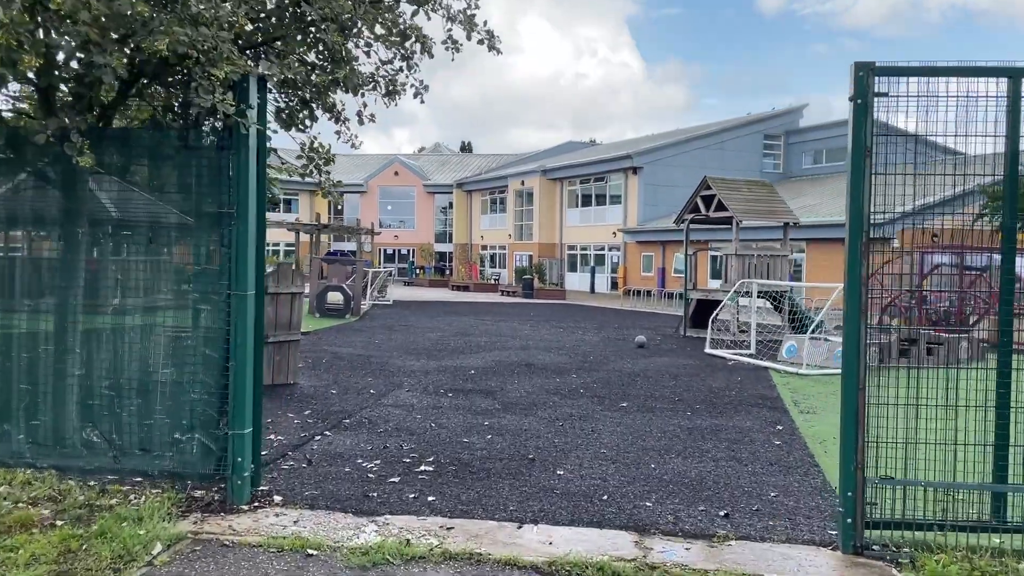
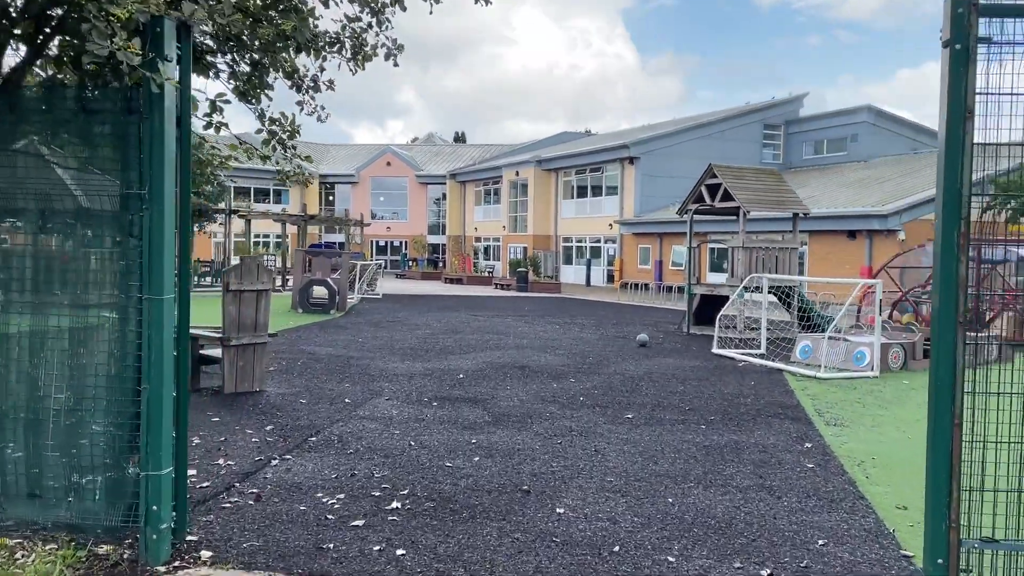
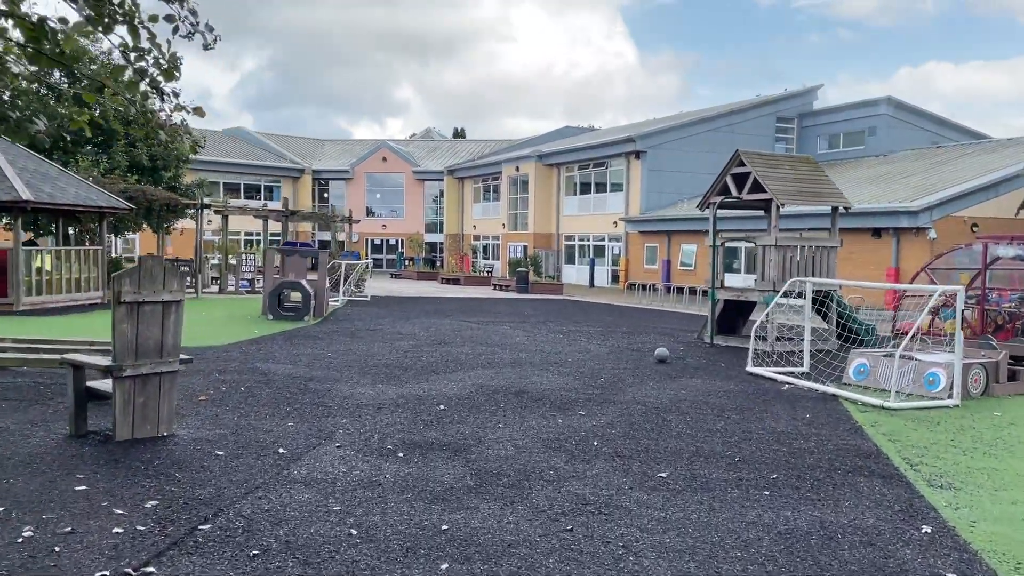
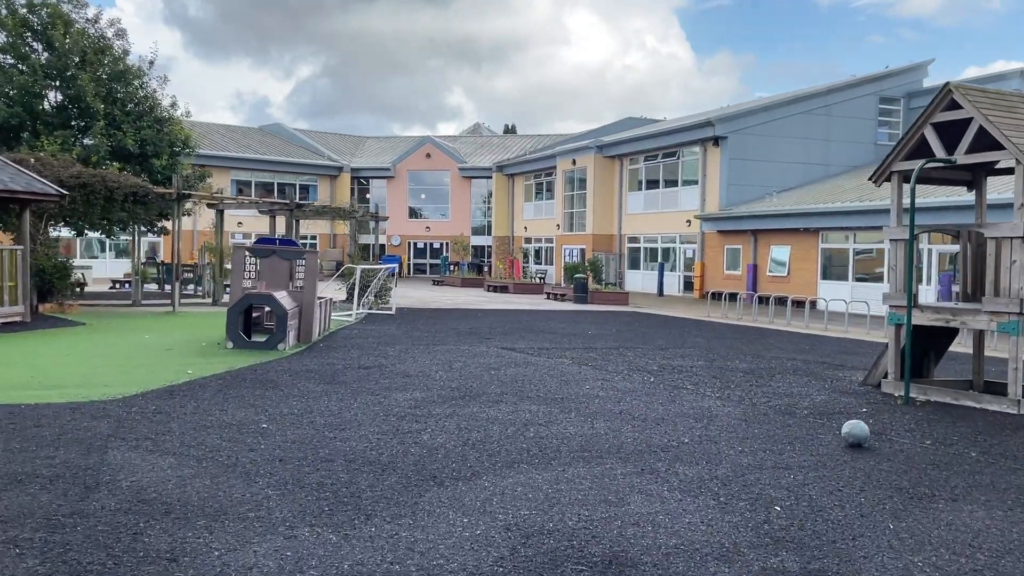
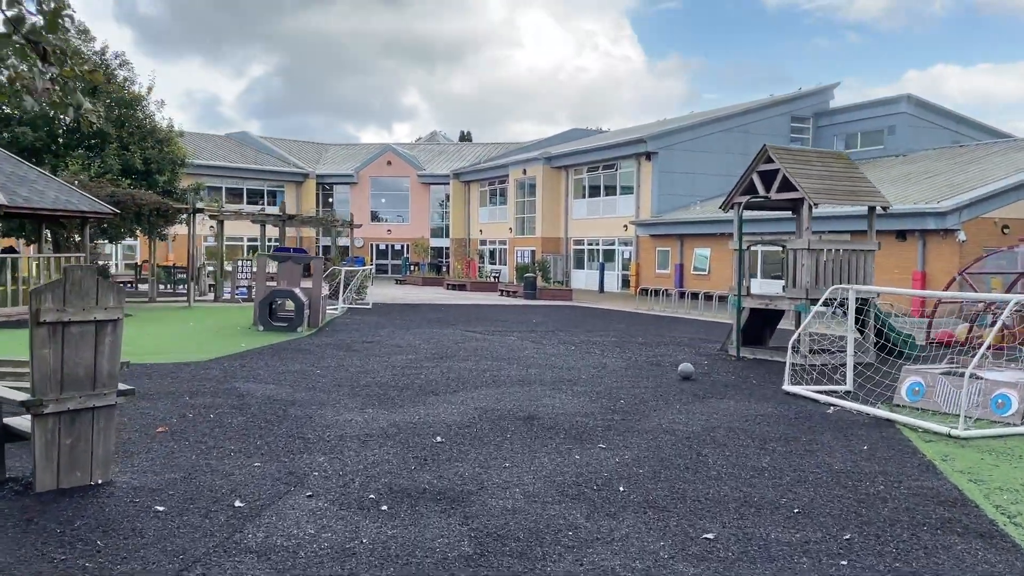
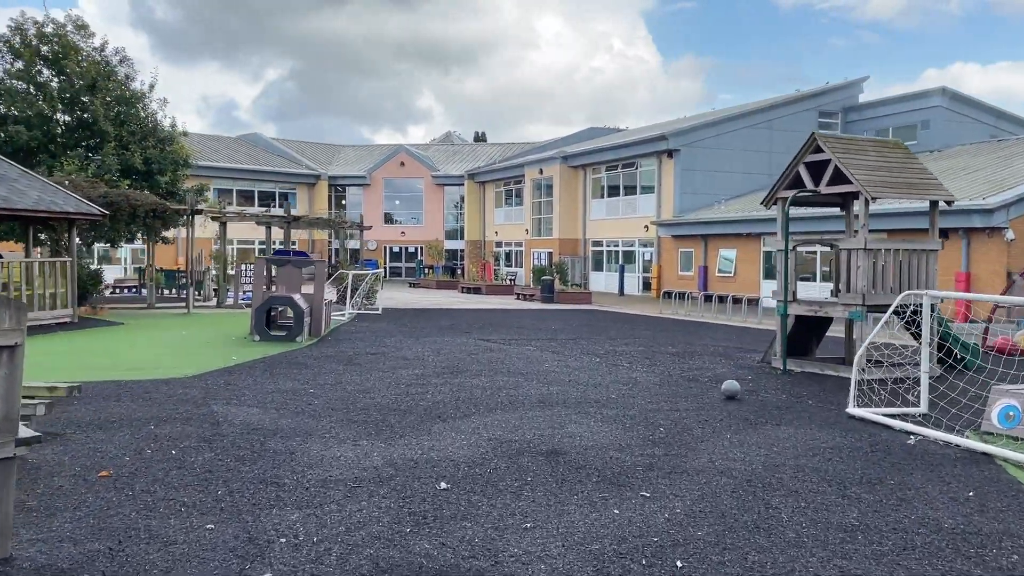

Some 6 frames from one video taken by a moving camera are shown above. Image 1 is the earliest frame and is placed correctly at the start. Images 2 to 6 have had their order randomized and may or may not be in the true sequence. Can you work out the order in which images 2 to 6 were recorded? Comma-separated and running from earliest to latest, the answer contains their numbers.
2, 3, 5, 6, 4
